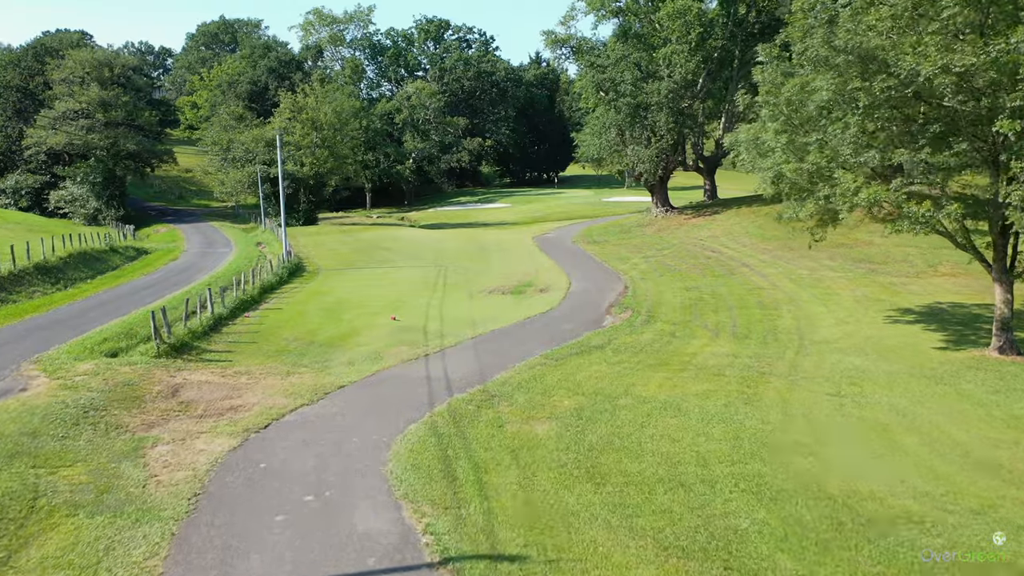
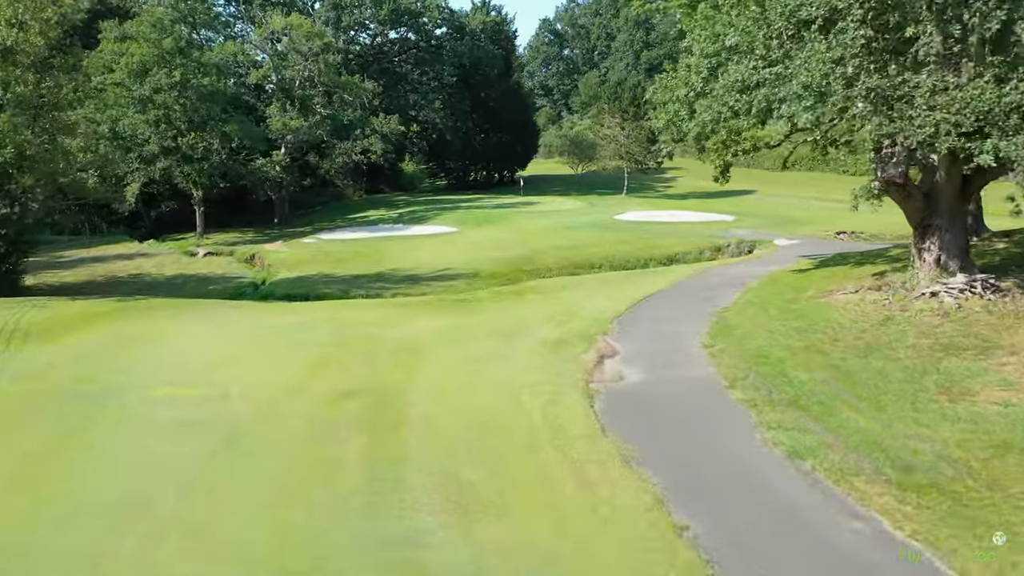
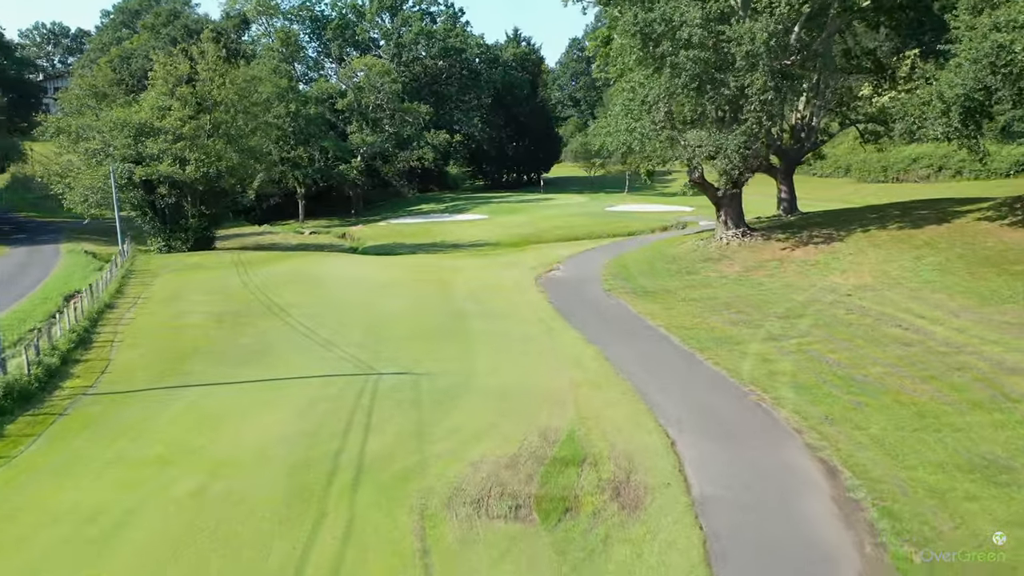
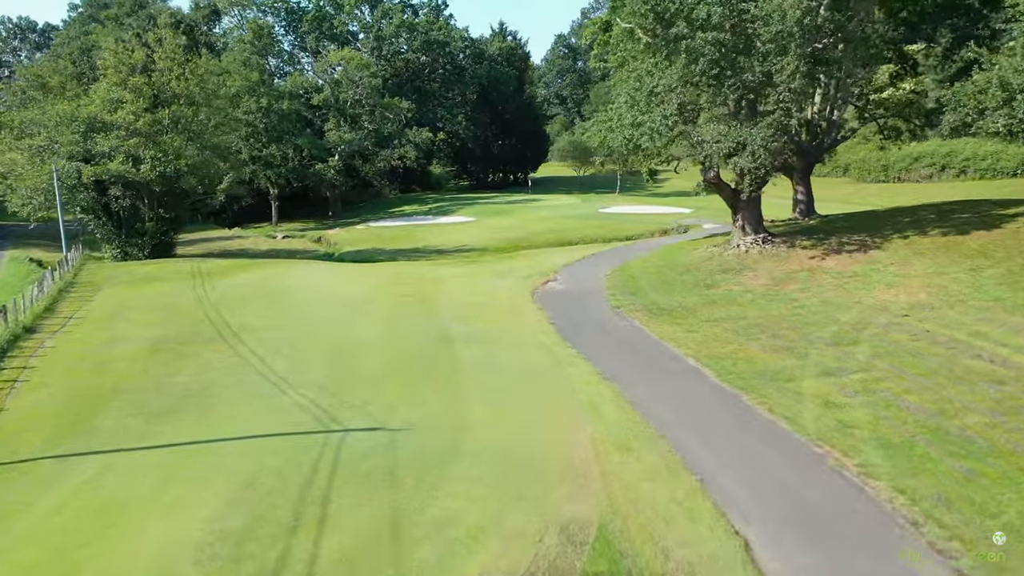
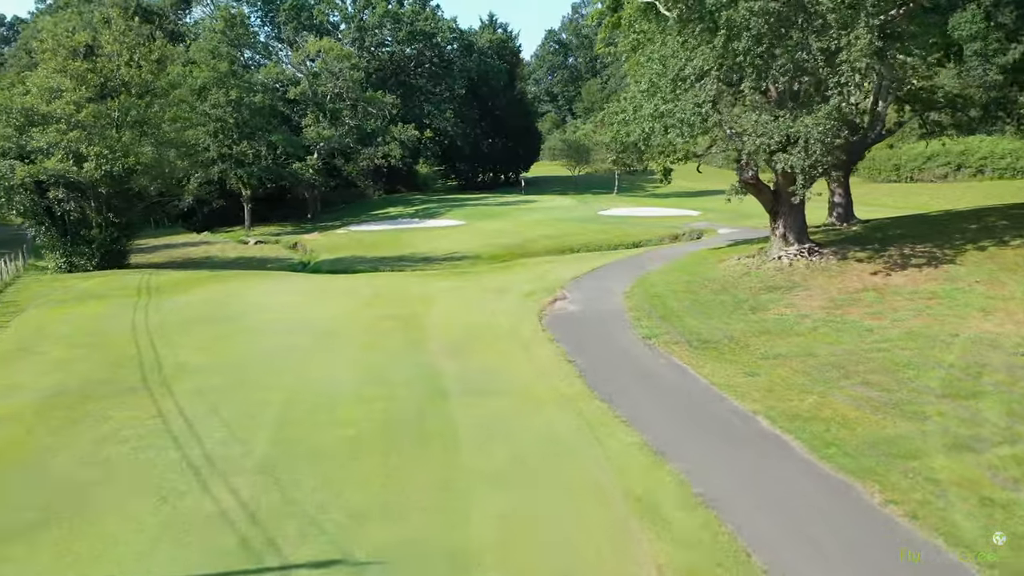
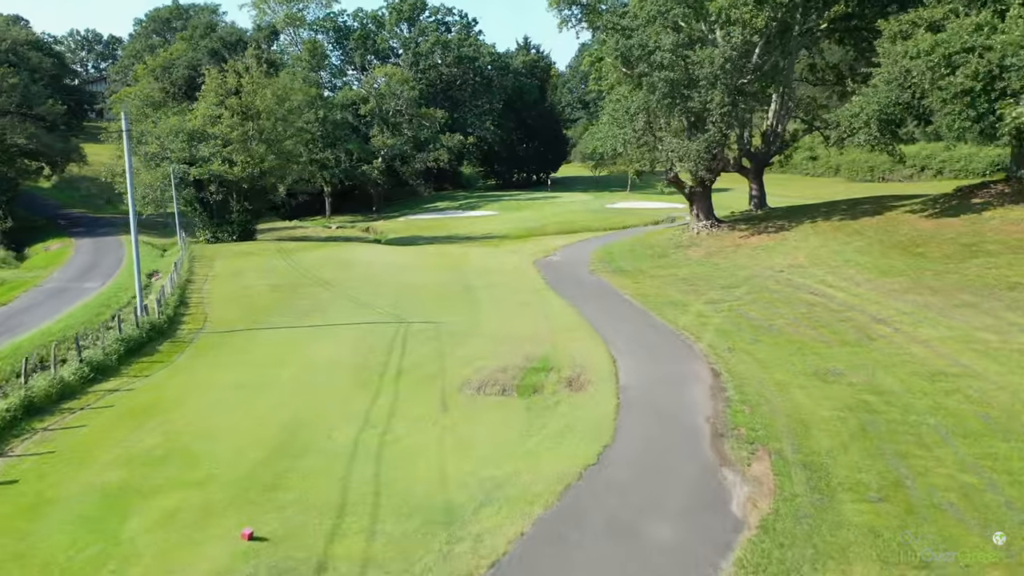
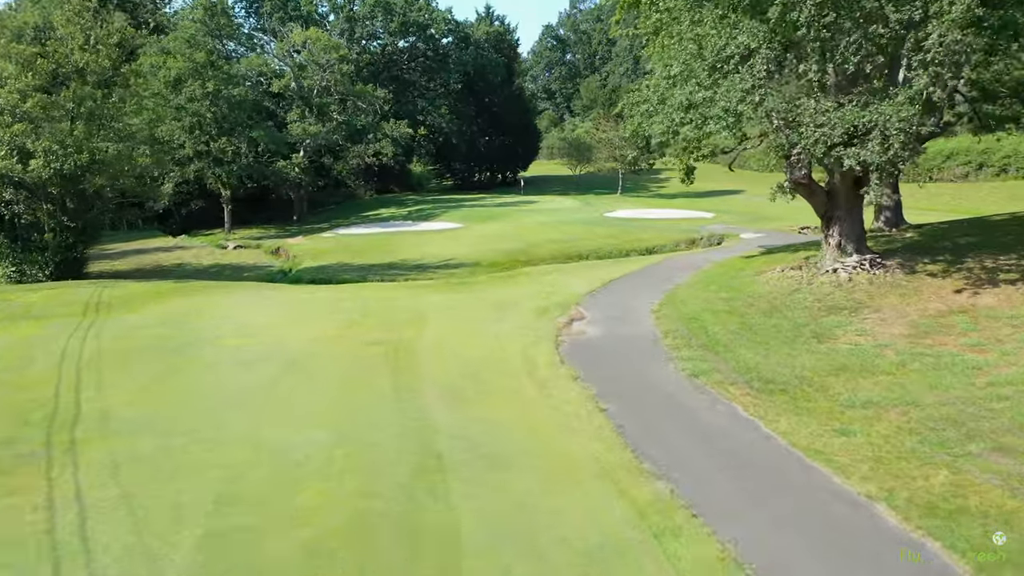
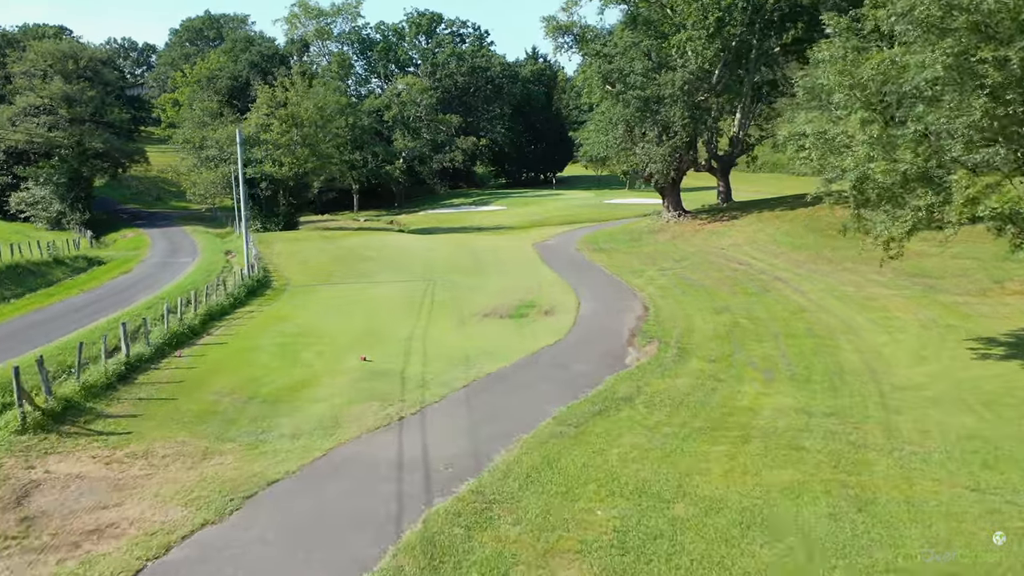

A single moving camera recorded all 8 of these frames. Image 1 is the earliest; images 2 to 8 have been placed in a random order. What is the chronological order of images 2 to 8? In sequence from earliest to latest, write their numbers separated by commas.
8, 6, 3, 4, 5, 7, 2
